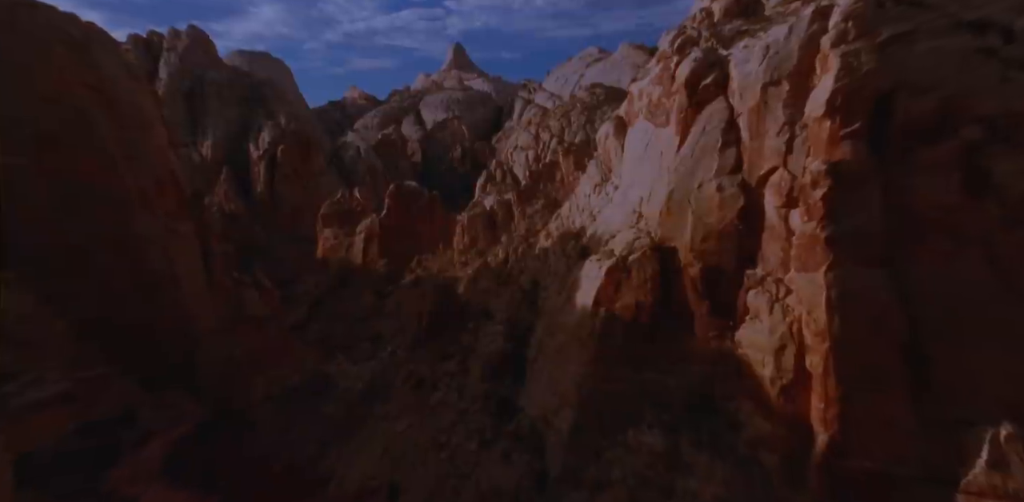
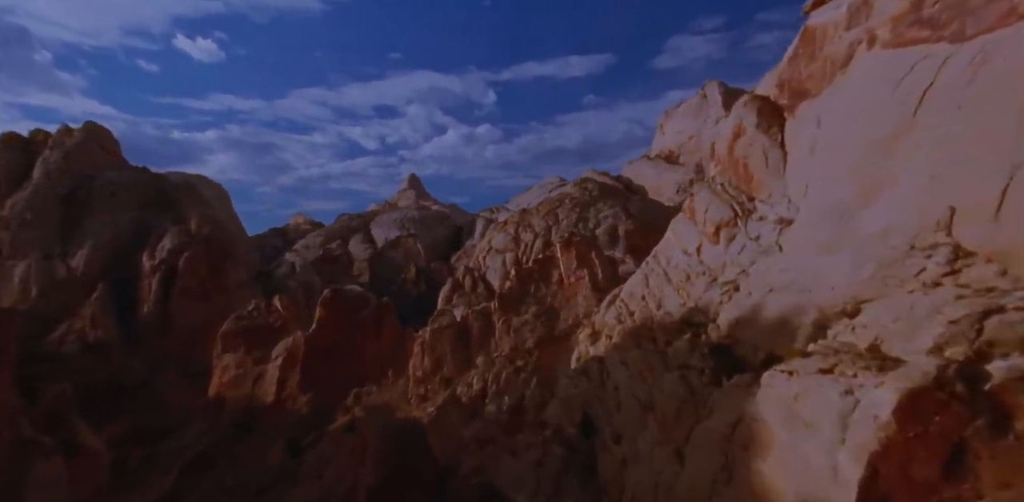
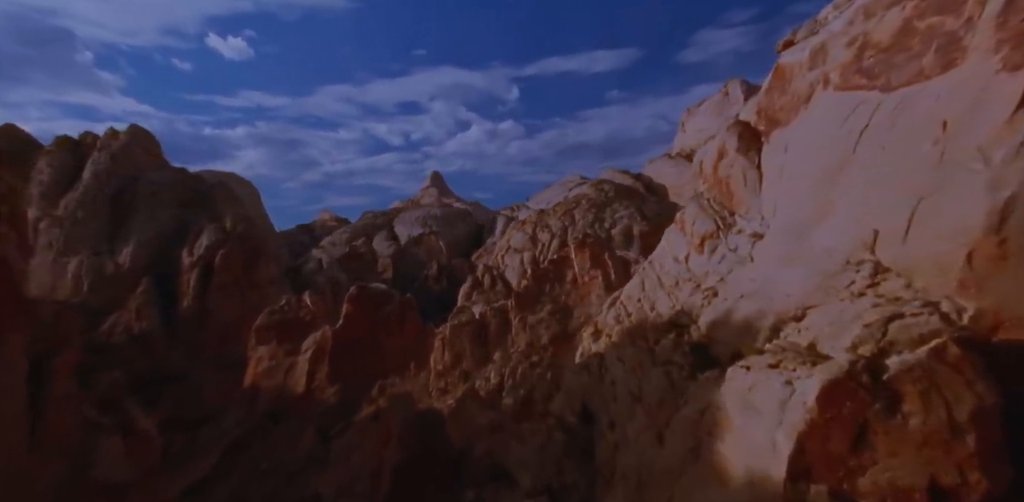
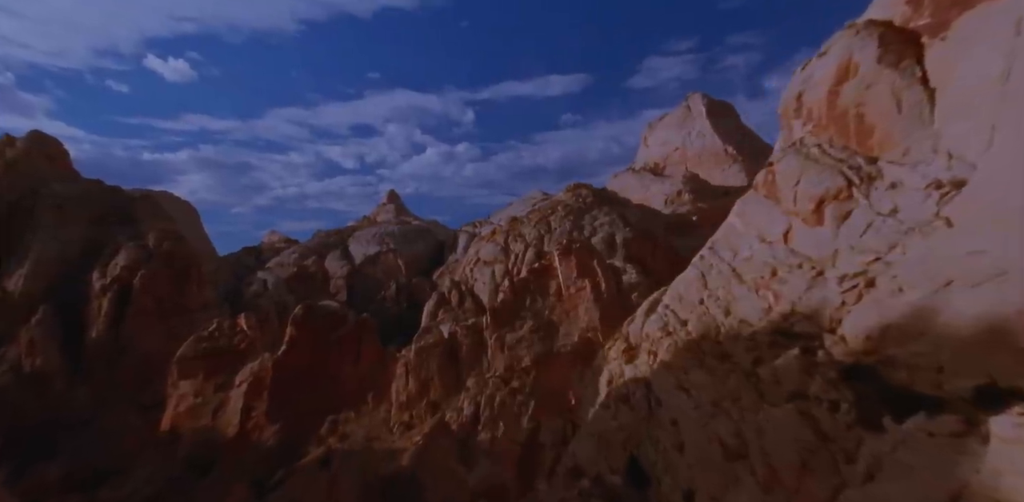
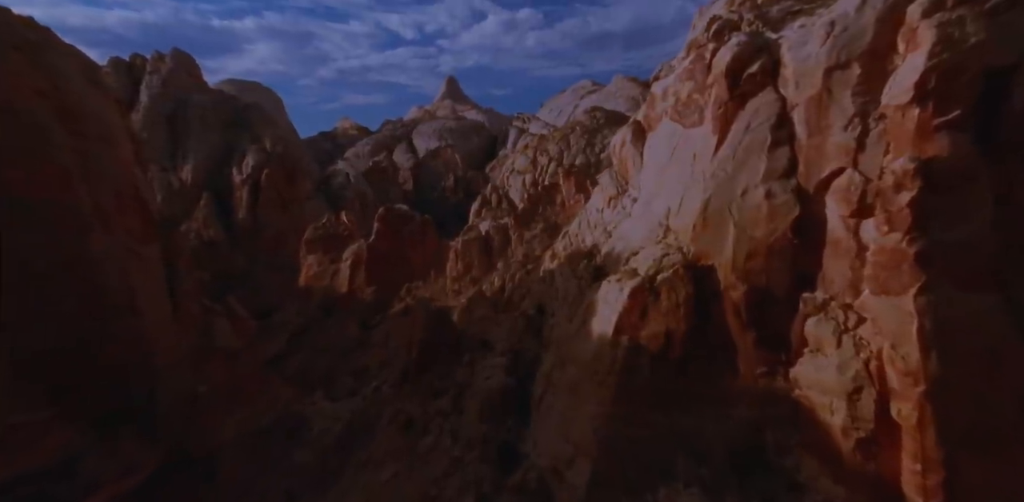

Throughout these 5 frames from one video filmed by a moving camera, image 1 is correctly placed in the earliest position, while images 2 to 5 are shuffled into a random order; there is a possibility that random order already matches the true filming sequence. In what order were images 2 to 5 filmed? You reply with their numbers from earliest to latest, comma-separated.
5, 3, 2, 4
